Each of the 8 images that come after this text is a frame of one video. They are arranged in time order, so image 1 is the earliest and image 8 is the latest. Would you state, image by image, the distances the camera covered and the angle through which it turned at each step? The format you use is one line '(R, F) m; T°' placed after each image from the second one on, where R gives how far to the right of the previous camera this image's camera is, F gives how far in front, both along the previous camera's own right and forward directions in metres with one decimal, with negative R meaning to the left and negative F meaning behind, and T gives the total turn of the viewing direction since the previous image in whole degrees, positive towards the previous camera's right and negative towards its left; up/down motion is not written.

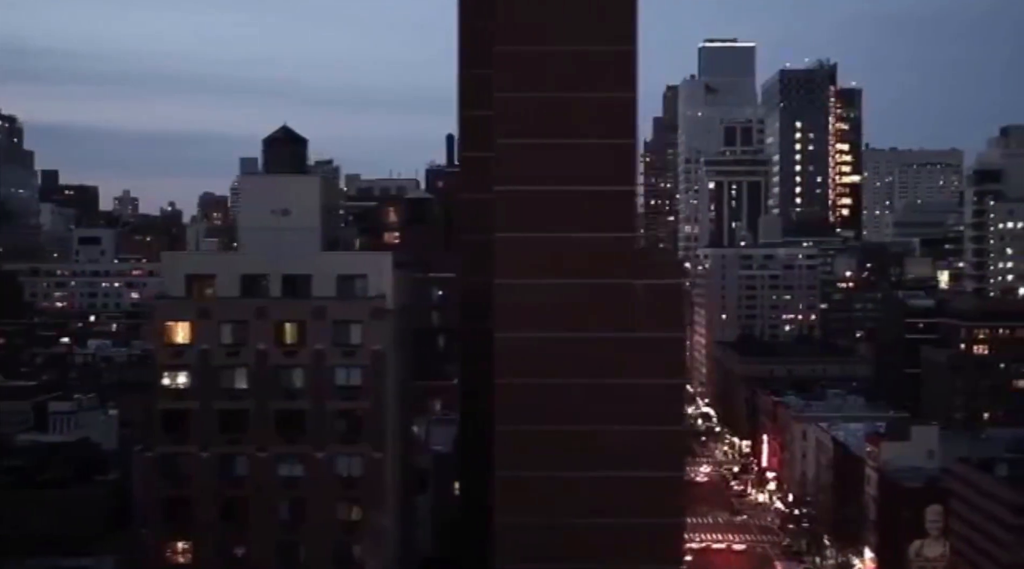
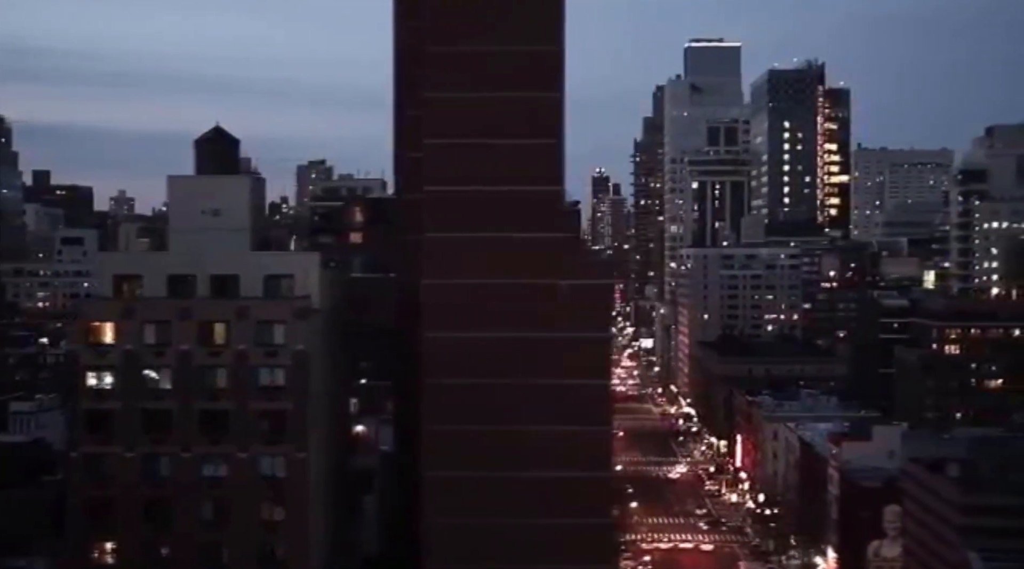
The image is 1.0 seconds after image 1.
(+0.9, 0.0) m; 0°
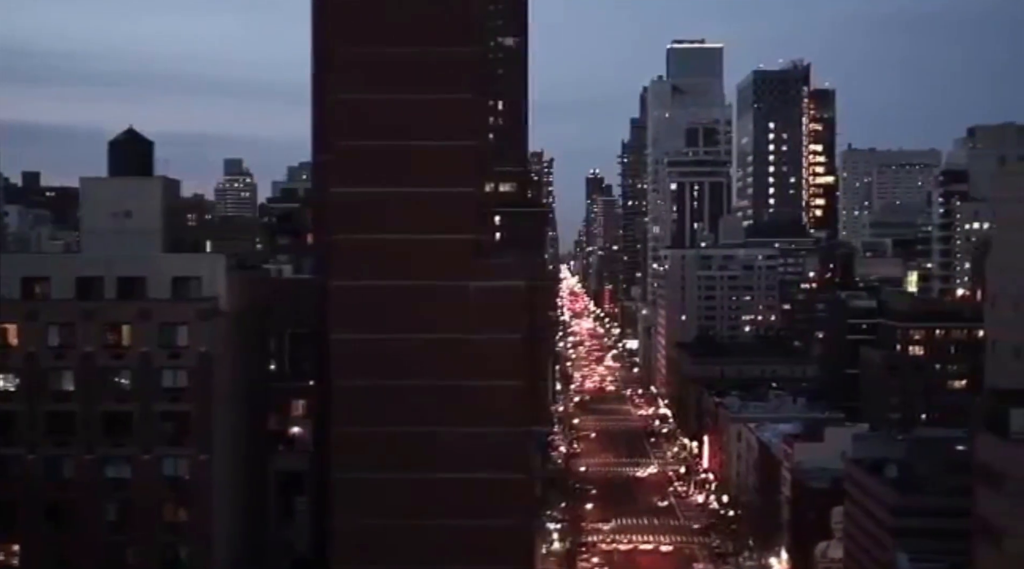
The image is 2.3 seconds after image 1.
(+1.2, 0.0) m; 0°
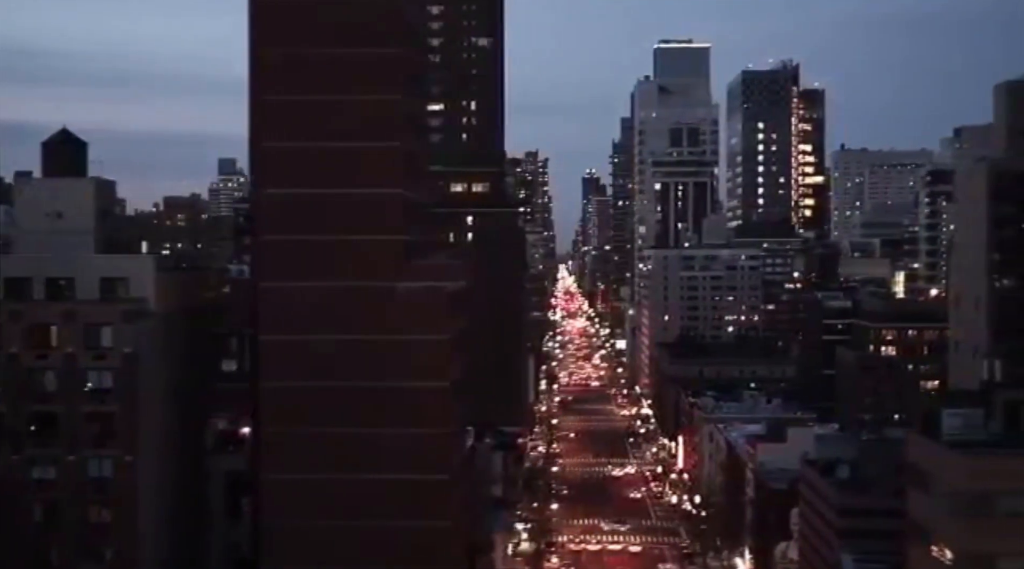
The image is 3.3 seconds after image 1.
(+0.9, 0.0) m; 0°
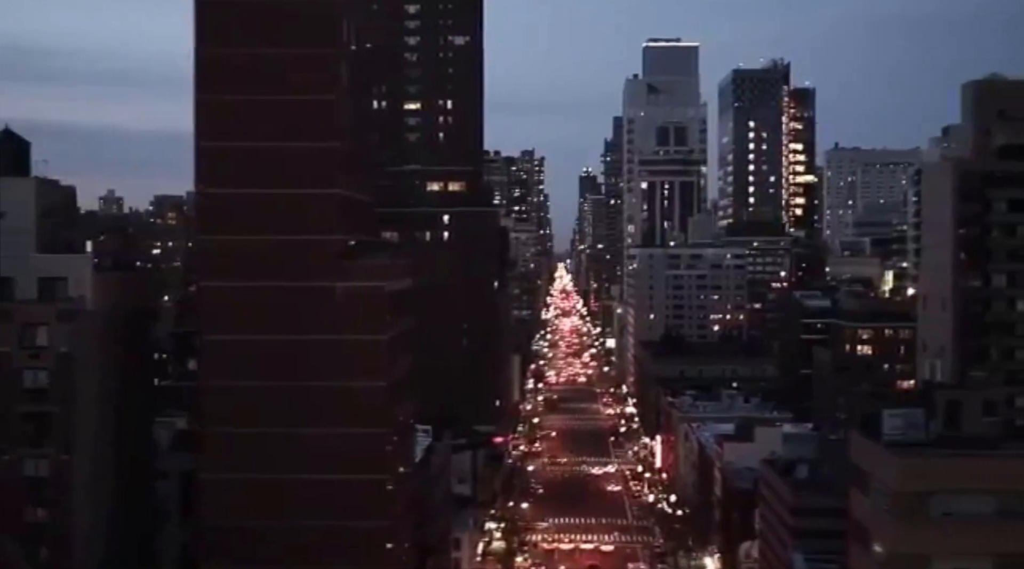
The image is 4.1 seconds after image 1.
(+0.8, 0.0) m; 0°
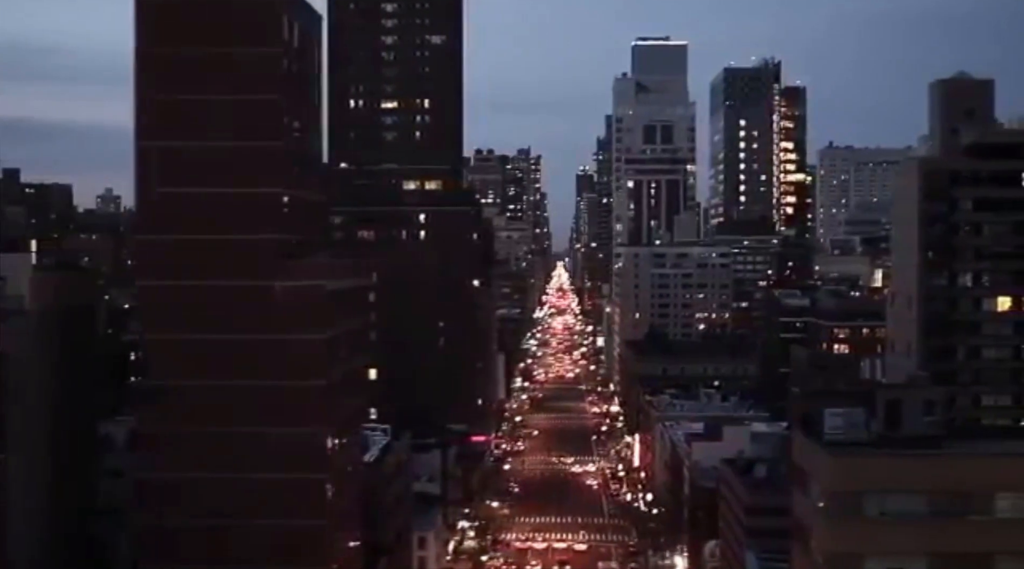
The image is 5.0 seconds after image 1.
(+0.8, 0.0) m; 0°
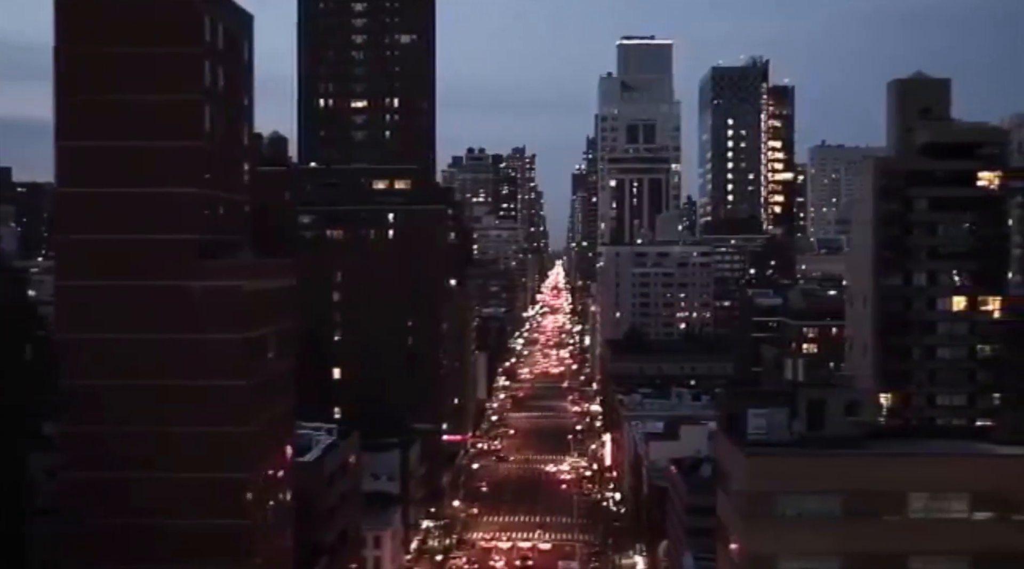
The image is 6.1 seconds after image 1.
(+1.1, 0.0) m; 0°
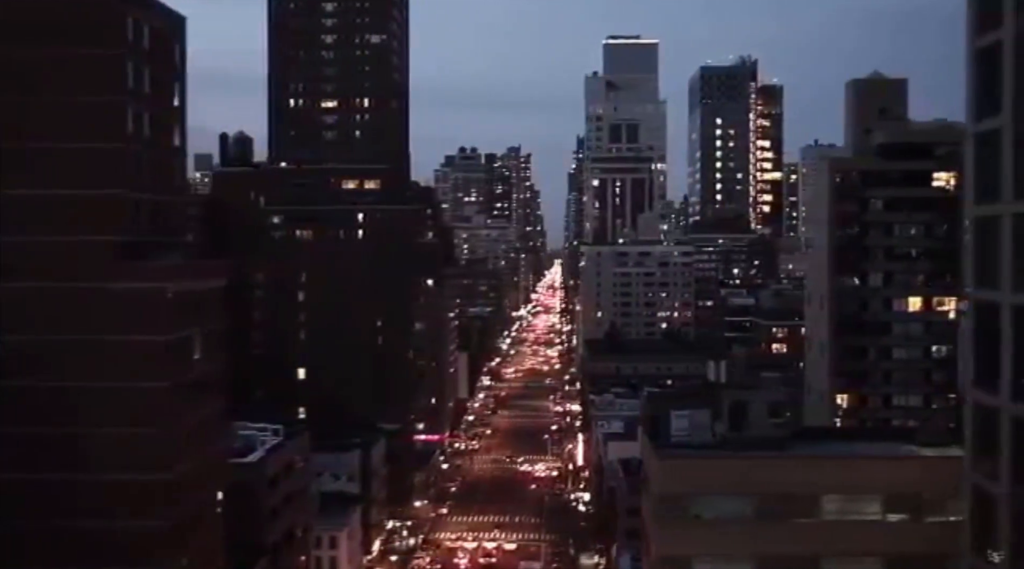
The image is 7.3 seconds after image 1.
(+1.1, 0.0) m; 0°
